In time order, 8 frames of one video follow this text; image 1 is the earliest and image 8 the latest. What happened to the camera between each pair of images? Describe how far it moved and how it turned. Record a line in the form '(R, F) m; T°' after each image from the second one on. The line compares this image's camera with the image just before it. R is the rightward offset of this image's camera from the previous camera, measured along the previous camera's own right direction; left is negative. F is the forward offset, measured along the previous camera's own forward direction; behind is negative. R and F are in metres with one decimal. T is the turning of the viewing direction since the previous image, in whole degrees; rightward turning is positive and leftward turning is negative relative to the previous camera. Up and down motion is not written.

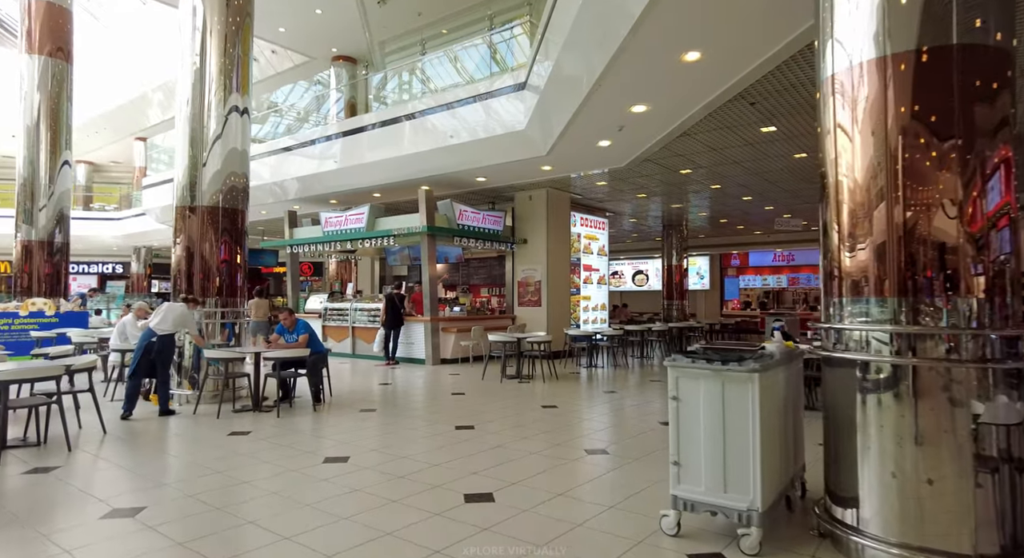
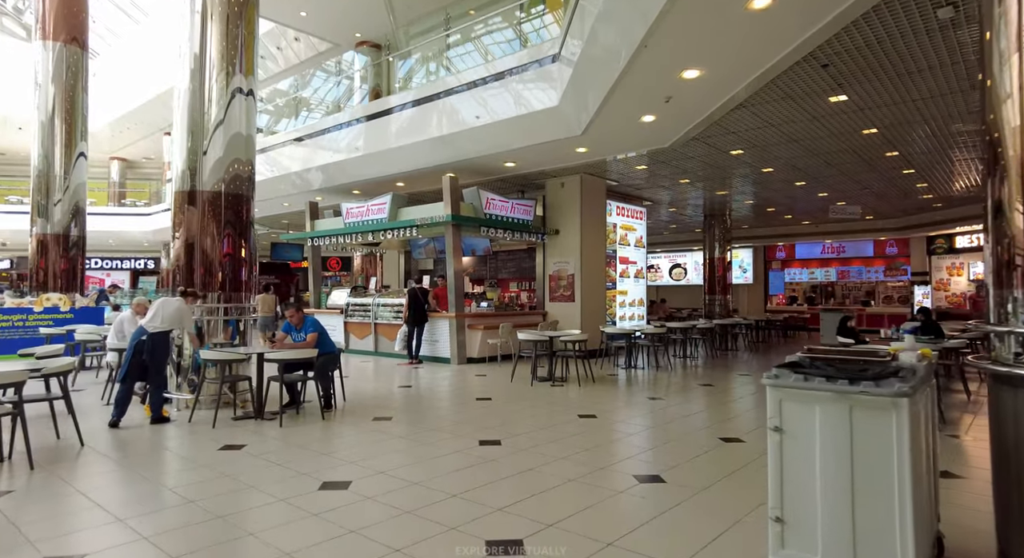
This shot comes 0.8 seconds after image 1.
(0.0, +0.7) m; -3°
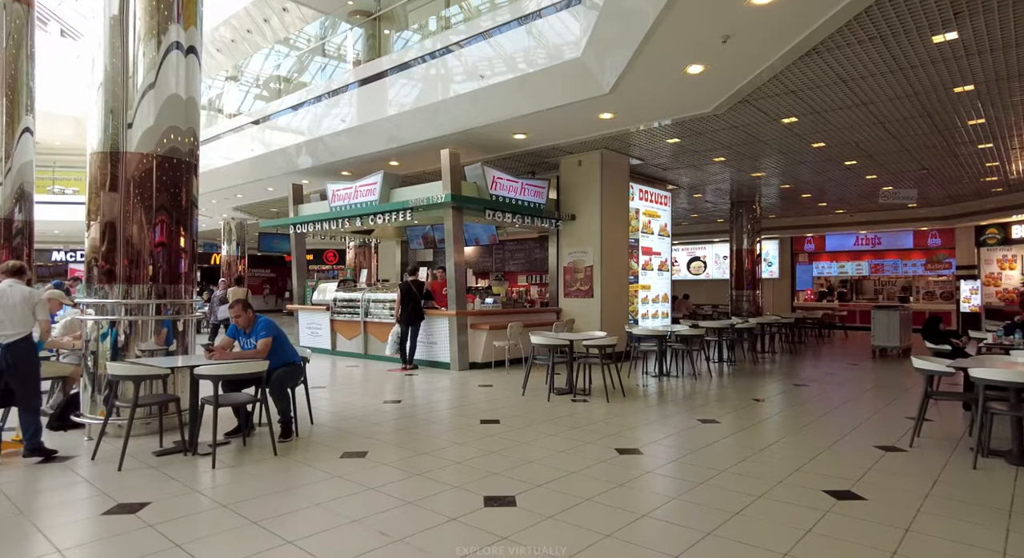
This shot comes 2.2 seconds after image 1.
(-0.1, +1.4) m; 0°
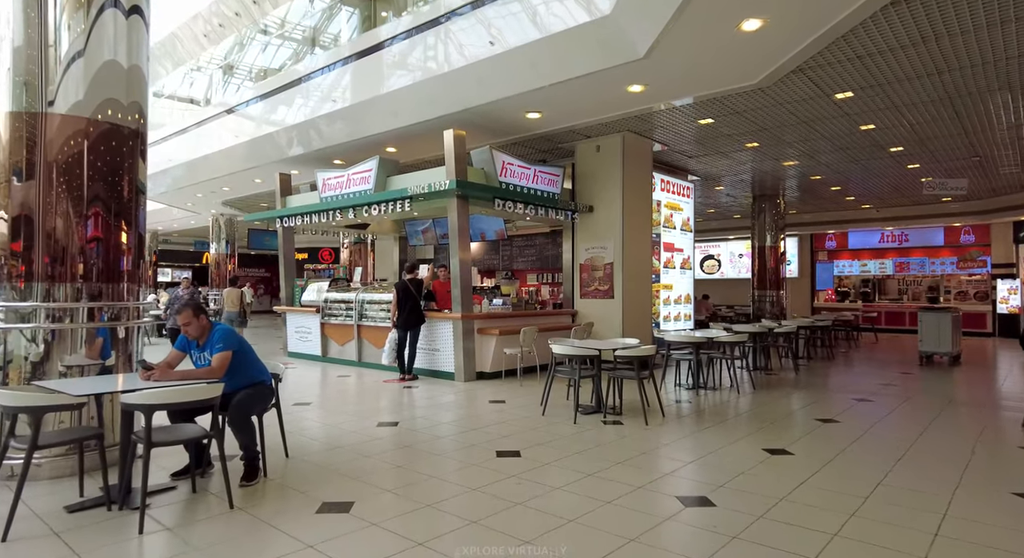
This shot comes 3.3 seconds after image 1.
(-0.2, +1.0) m; 0°
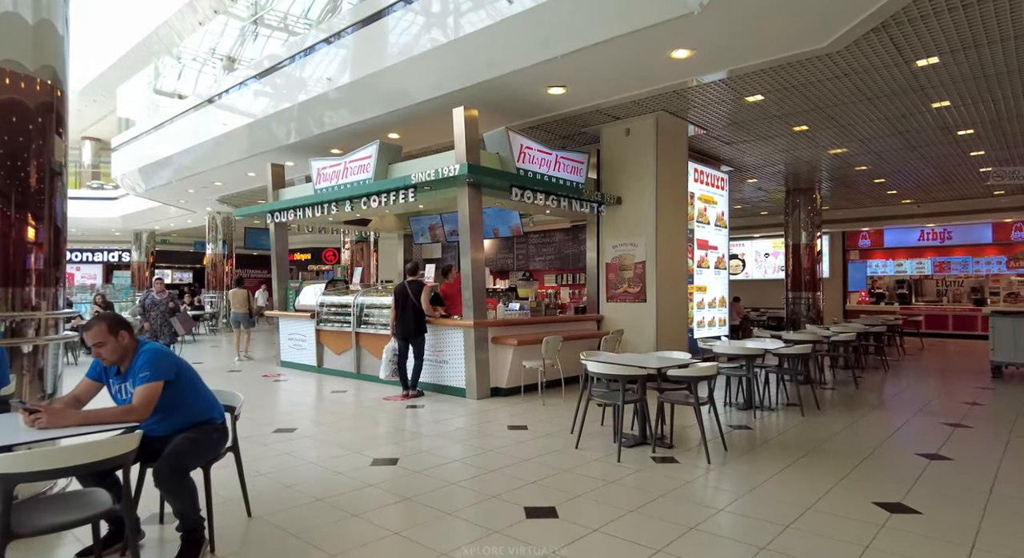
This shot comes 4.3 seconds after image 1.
(-0.1, +1.0) m; -1°
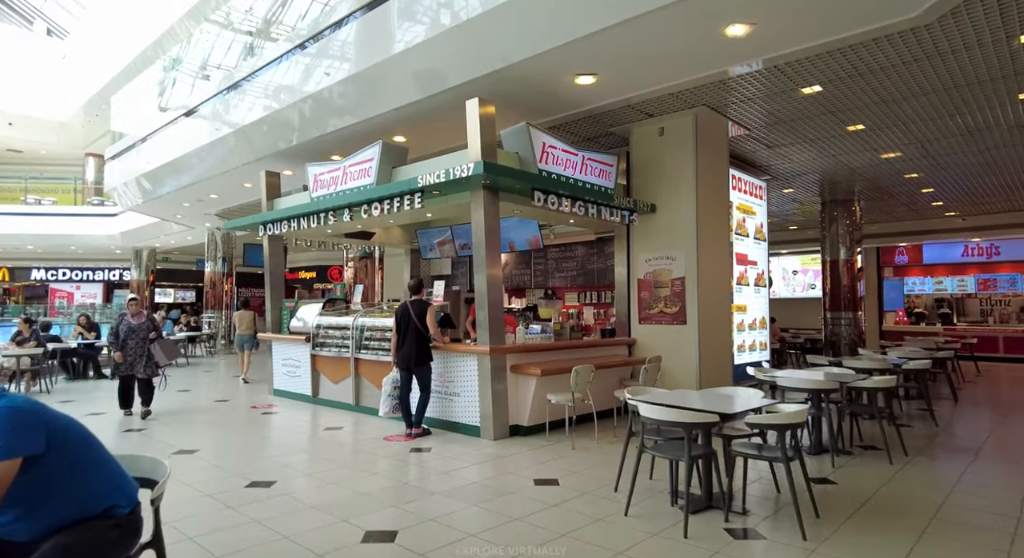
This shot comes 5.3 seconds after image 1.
(-0.1, +0.9) m; -1°
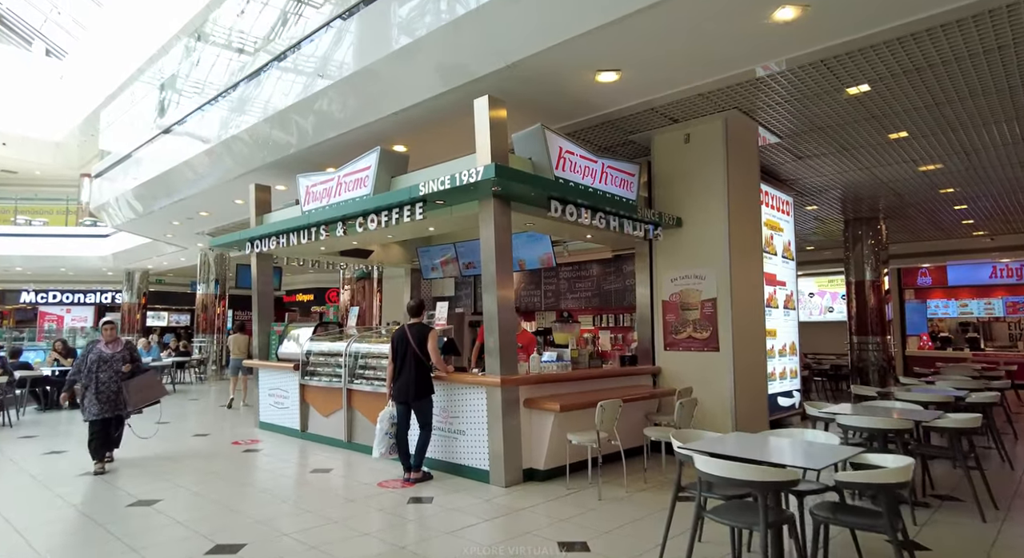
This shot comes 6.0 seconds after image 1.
(-0.1, +0.7) m; 0°
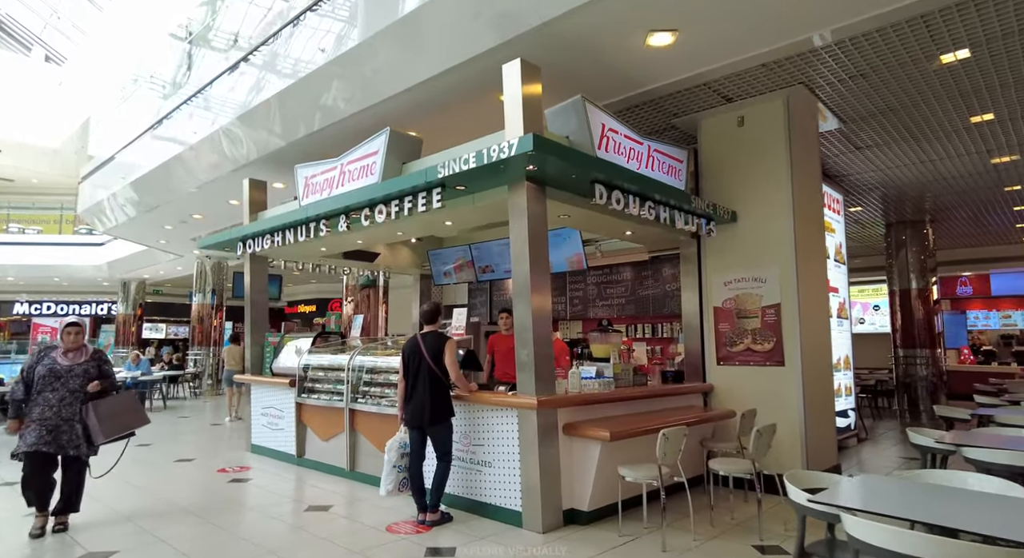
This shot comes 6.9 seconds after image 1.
(-0.2, +0.8) m; 0°
